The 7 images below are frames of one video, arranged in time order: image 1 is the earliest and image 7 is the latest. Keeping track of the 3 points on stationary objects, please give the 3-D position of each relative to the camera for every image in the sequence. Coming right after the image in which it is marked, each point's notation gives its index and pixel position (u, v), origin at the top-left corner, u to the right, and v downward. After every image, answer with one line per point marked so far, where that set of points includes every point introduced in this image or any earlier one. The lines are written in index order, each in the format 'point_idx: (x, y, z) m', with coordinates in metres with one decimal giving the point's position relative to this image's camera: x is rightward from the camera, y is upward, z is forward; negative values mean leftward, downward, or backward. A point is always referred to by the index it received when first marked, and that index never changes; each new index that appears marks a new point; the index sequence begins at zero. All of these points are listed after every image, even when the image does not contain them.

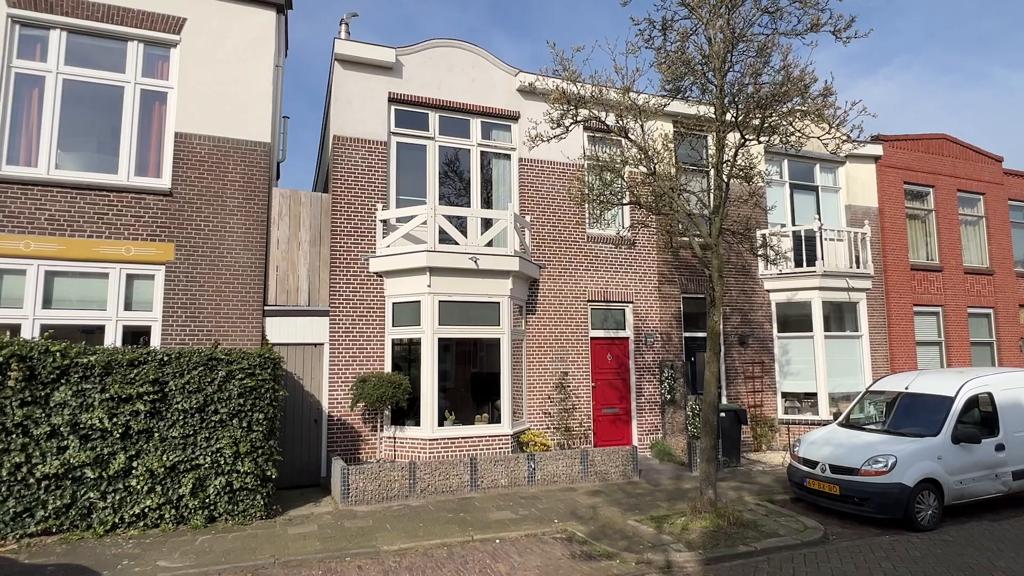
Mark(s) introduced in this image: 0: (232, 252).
0: (-4.3, +0.6, +9.6) m
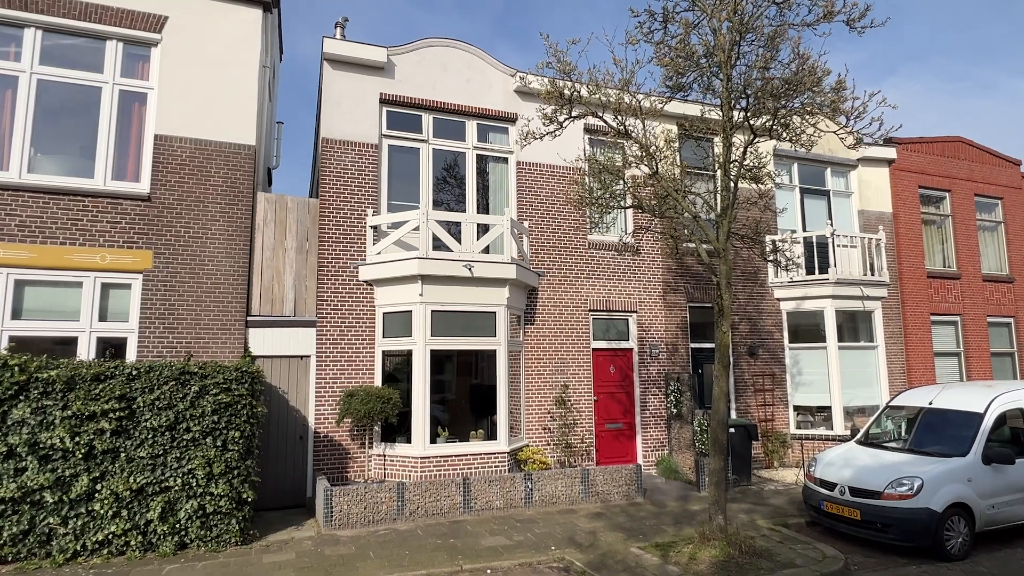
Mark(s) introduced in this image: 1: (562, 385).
0: (-4.3, +0.4, +9.1) m
1: (+0.9, -1.7, +10.8) m
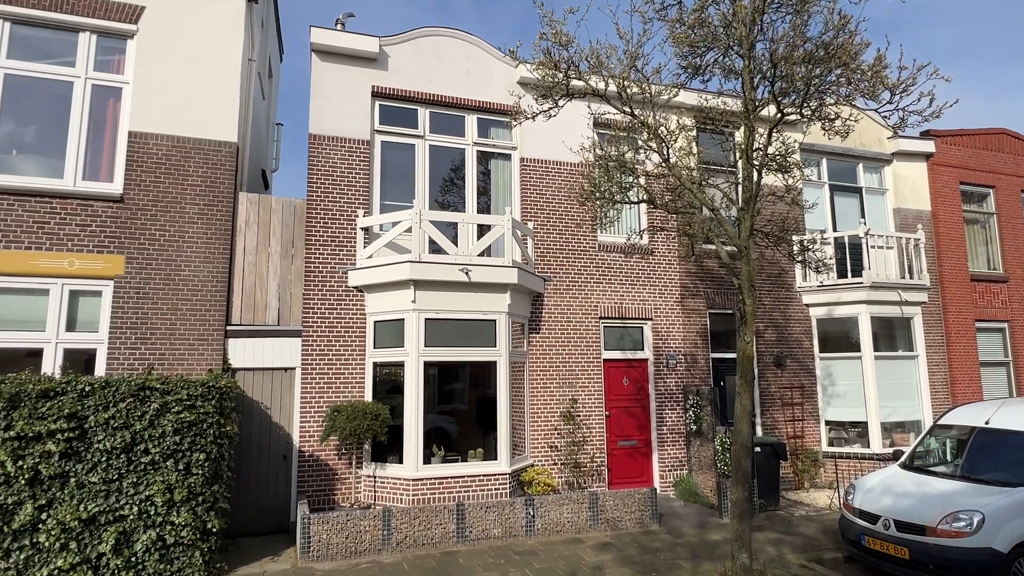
0: (-4.4, +0.3, +8.5) m
1: (+0.9, -1.8, +10.0) m
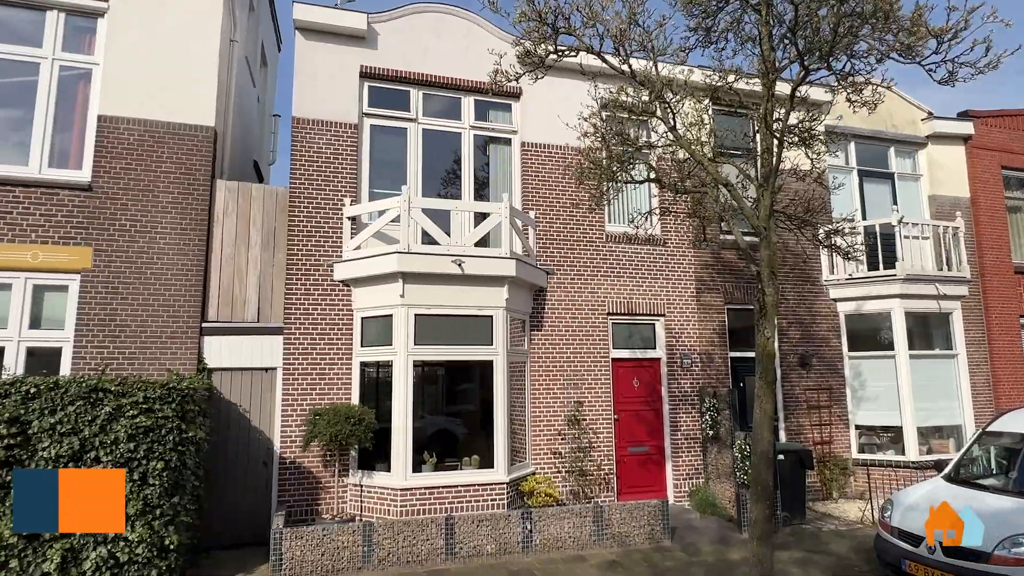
0: (-4.4, +0.4, +7.9) m
1: (+0.9, -1.7, +9.2) m
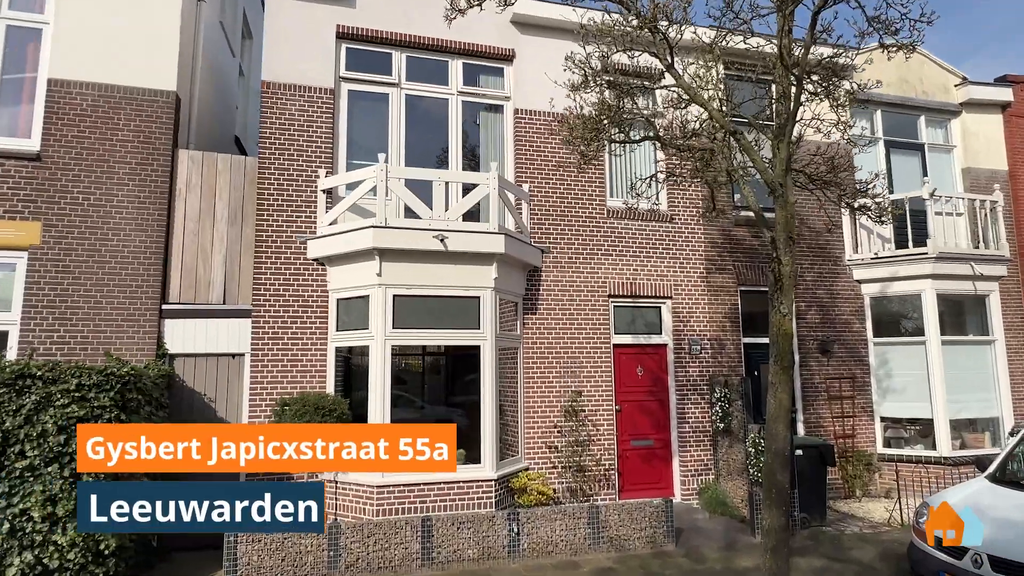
0: (-4.5, +0.6, +7.2) m
1: (+0.8, -1.4, +8.5) m
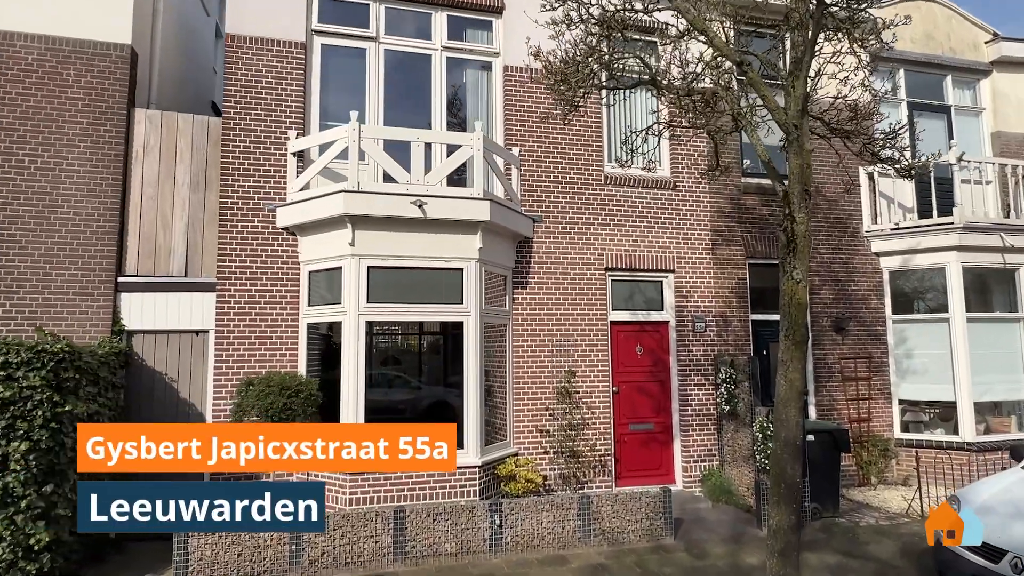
0: (-4.7, +0.9, +6.7) m
1: (+0.7, -1.0, +7.9) m
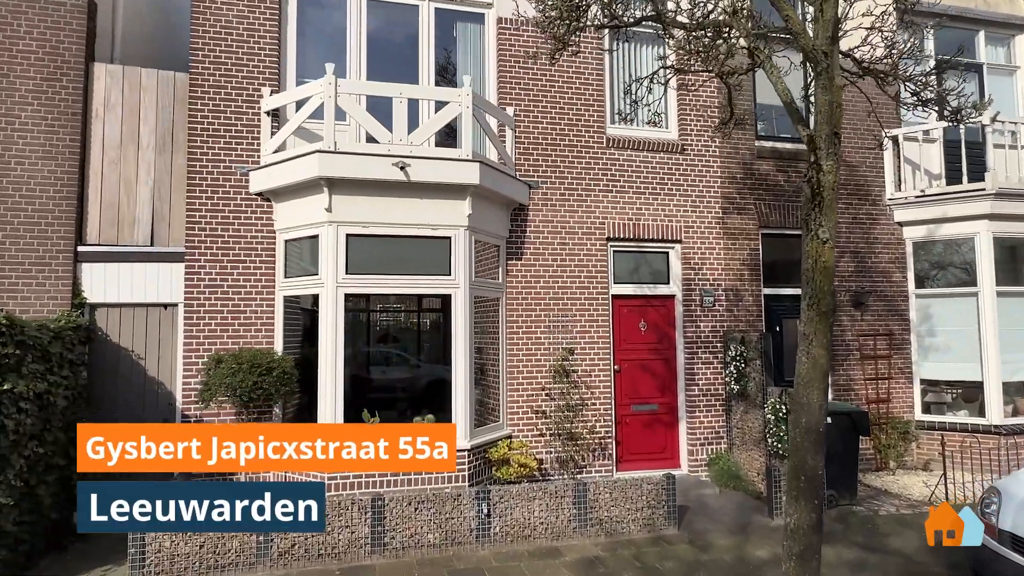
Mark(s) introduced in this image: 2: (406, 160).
0: (-4.8, +1.2, +6.1) m
1: (+0.6, -0.7, +7.3) m
2: (-1.0, +1.3, +6.2) m
